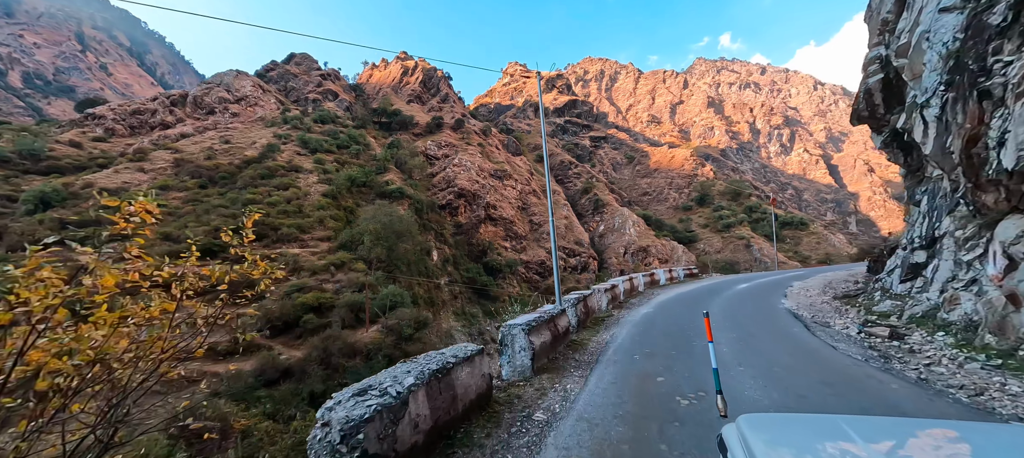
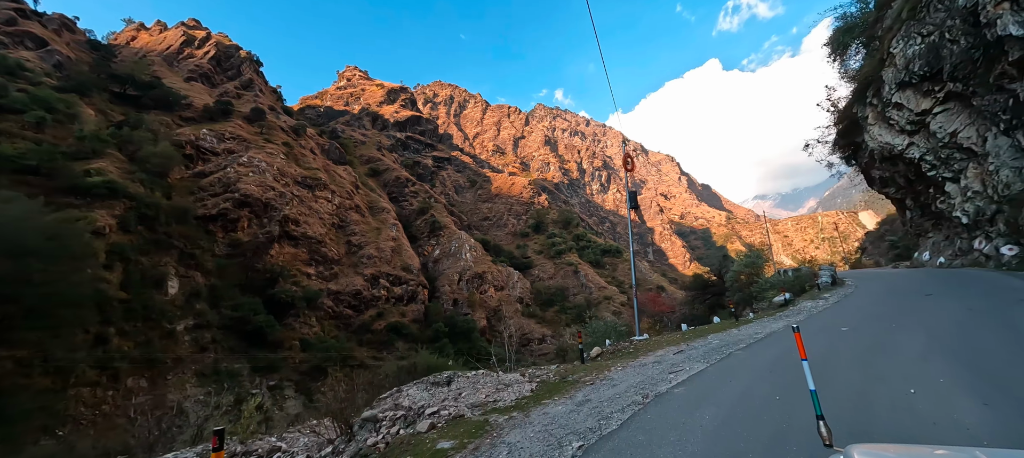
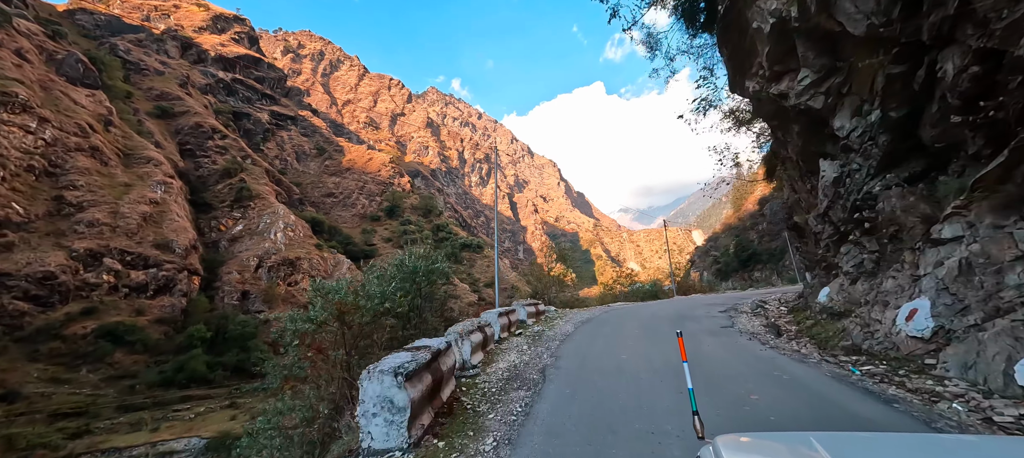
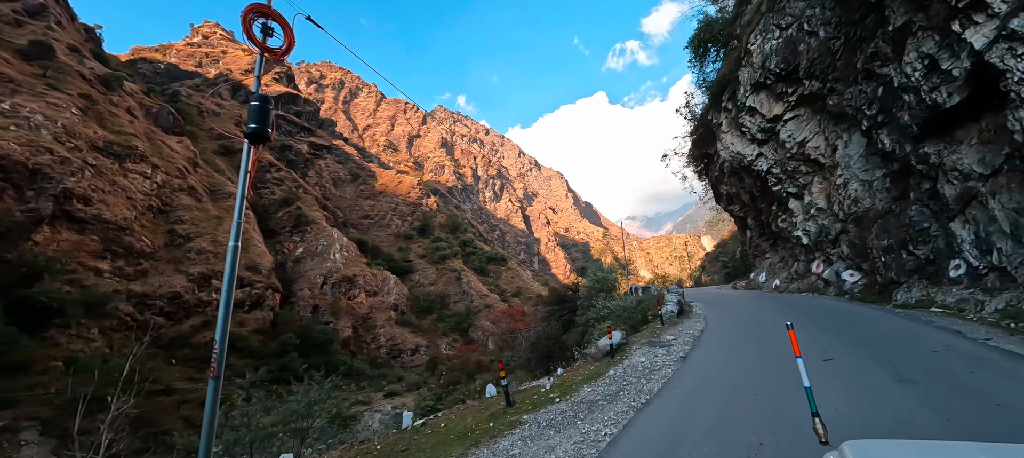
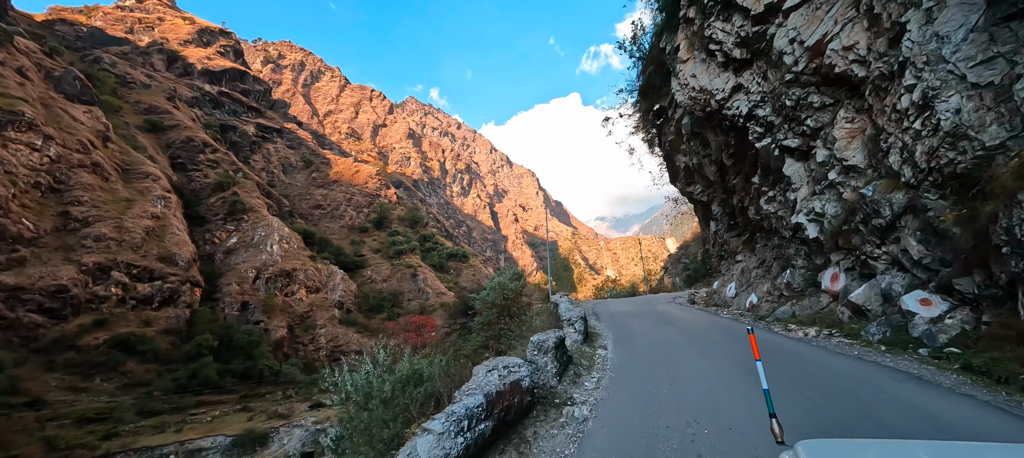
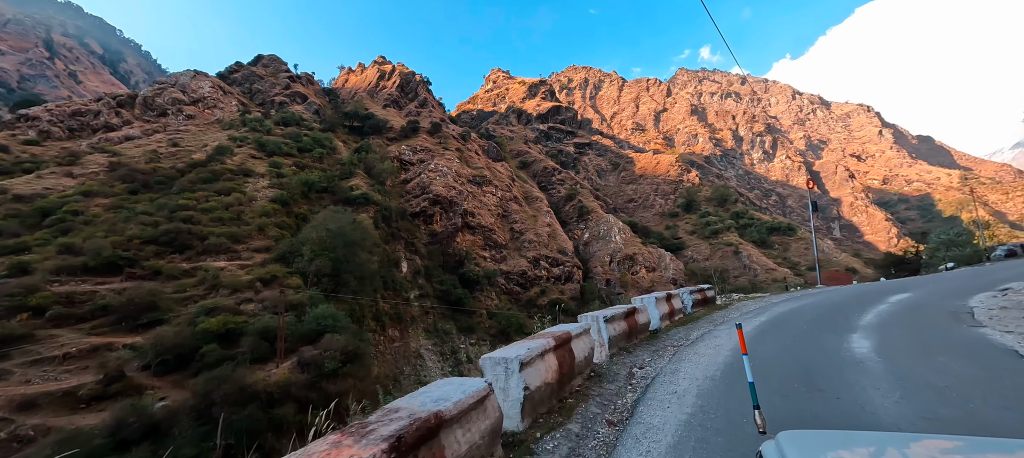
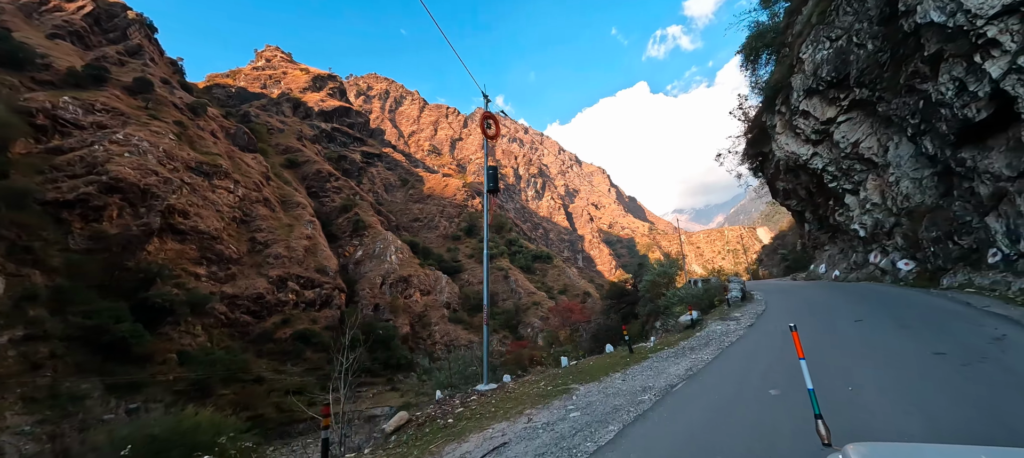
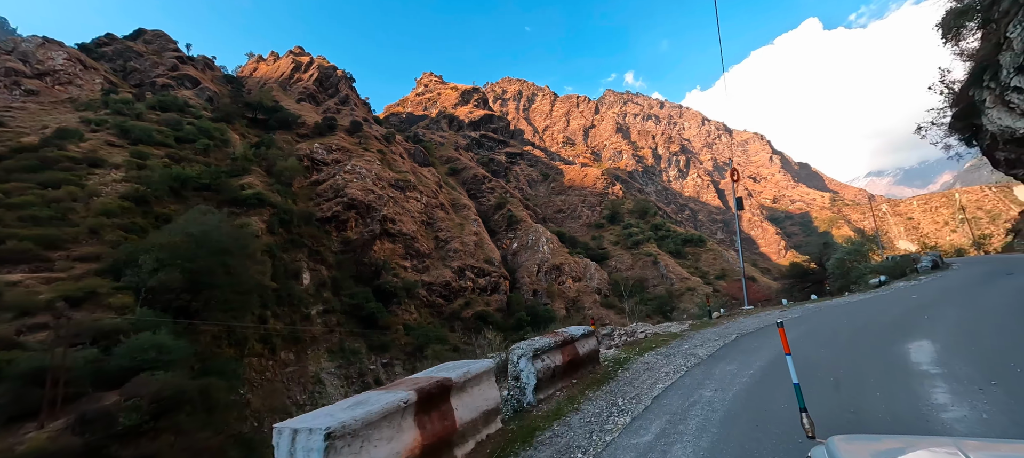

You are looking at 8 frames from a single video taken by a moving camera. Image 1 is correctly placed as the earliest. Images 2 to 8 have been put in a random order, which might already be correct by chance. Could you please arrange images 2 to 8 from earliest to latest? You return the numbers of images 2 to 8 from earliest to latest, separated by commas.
6, 8, 2, 7, 4, 5, 3
